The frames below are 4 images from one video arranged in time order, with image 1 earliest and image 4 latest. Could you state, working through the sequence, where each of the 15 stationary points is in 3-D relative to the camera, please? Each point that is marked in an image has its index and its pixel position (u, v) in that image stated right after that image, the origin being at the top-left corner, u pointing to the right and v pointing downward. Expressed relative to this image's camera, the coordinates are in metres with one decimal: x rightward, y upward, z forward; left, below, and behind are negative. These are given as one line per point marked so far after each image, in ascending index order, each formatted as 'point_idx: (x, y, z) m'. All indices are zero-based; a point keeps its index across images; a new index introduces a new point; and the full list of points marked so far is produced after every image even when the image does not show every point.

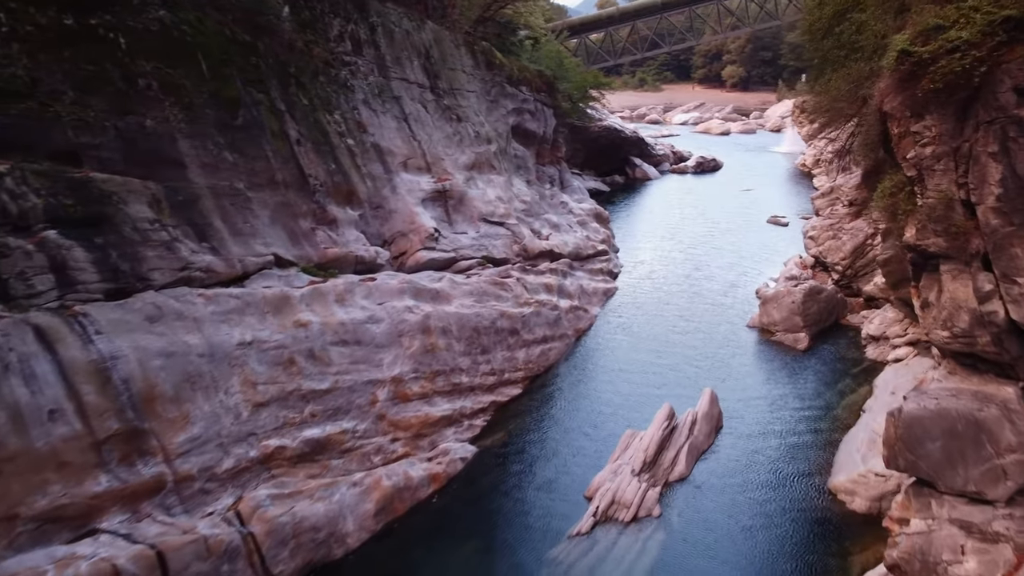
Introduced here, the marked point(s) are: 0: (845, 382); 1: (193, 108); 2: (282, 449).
0: (+6.2, -1.7, +15.1) m
1: (-4.0, +2.3, +10.3) m
2: (-2.7, -1.9, +9.5) m
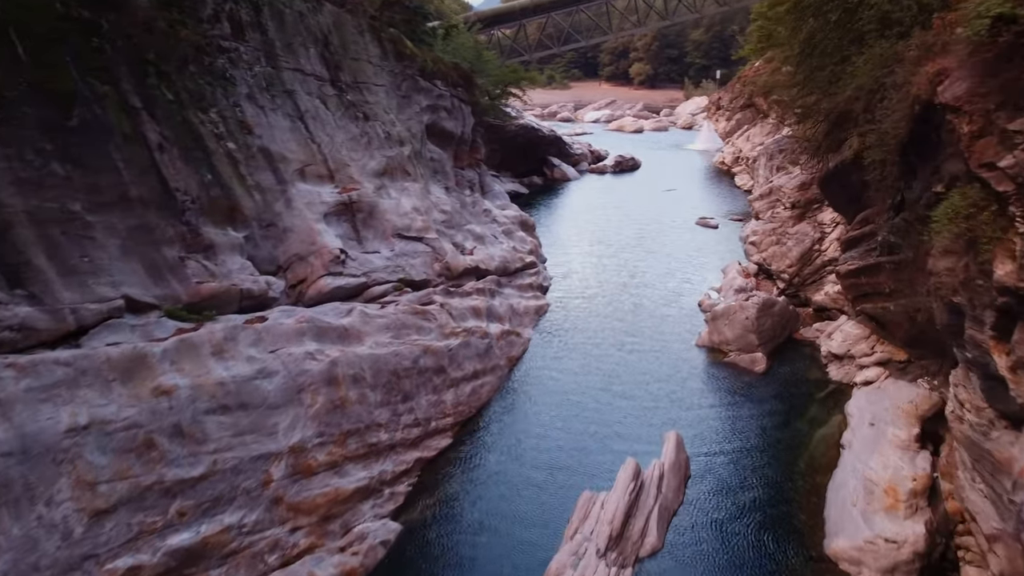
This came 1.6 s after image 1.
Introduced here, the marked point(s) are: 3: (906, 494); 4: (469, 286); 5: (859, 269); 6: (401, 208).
0: (+5.0, -2.0, +13.5) m
1: (-4.8, +1.7, +7.6) m
2: (-3.2, -2.4, +6.9) m
3: (+4.6, -2.4, +9.5) m
4: (-0.8, 0.0, +14.9) m
5: (+5.7, +0.3, +13.4) m
6: (-2.0, +1.4, +14.5) m
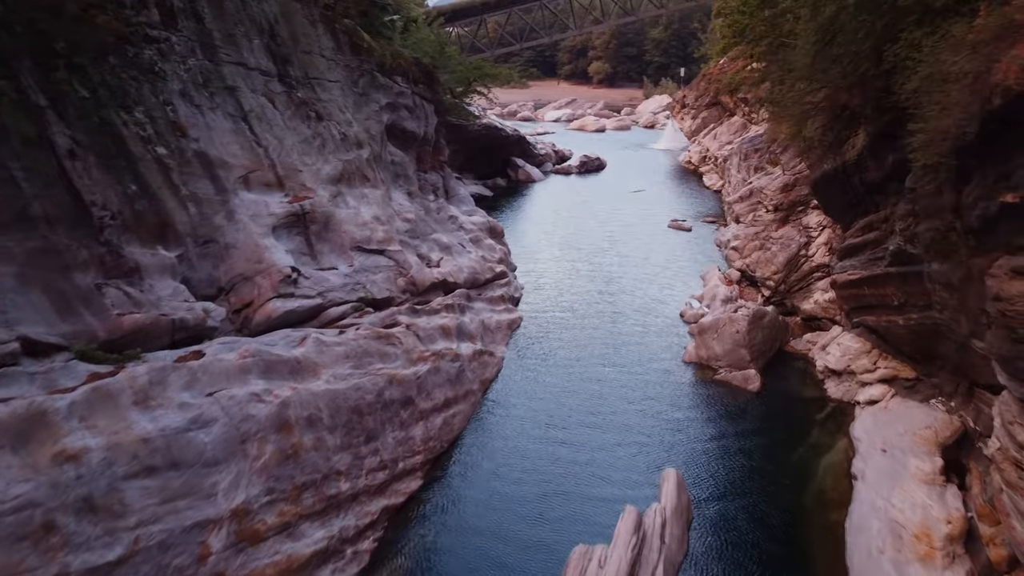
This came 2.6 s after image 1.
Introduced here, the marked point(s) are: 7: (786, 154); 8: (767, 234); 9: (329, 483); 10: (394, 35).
0: (+4.6, -2.2, +12.4) m
1: (-4.9, +1.4, +6.0) m
2: (-3.2, -2.7, +5.4) m
3: (+4.4, -2.6, +8.4) m
4: (-1.3, -0.2, +13.5) m
5: (+5.3, +0.1, +12.4) m
6: (-2.4, +1.1, +13.1) m
7: (+6.6, +3.2, +19.5) m
8: (+5.8, +1.2, +18.3) m
9: (-2.0, -2.1, +8.8) m
10: (-2.8, +5.9, +18.9) m
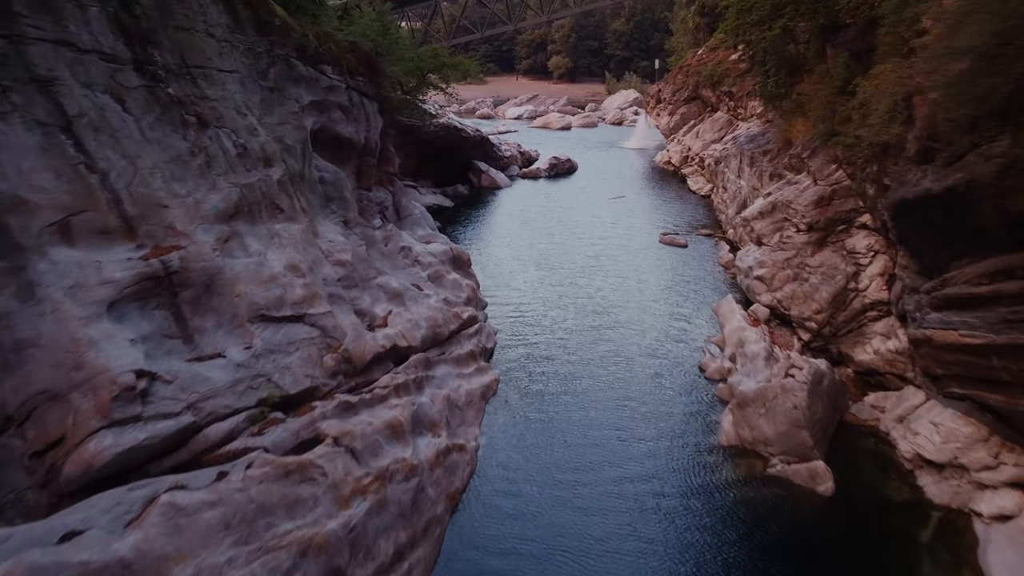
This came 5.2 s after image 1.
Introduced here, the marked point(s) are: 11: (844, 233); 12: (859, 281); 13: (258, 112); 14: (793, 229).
0: (+4.4, -3.0, +8.7) m
1: (-4.8, +0.4, +1.8) m
2: (-3.0, -3.7, +1.4) m
3: (+4.5, -3.4, +4.7) m
4: (-1.5, -1.1, +9.5) m
5: (+5.1, -0.6, +8.7) m
6: (-2.7, +0.2, +9.0) m
7: (+5.9, +2.5, +15.9) m
8: (+5.2, +0.5, +14.7) m
9: (-2.0, -3.0, +4.8) m
10: (-3.4, +5.0, +14.8) m
11: (+5.9, +1.0, +14.3) m
12: (+5.7, +0.1, +13.2) m
13: (-3.3, +2.3, +10.7) m
14: (+5.4, +1.1, +15.6) m
